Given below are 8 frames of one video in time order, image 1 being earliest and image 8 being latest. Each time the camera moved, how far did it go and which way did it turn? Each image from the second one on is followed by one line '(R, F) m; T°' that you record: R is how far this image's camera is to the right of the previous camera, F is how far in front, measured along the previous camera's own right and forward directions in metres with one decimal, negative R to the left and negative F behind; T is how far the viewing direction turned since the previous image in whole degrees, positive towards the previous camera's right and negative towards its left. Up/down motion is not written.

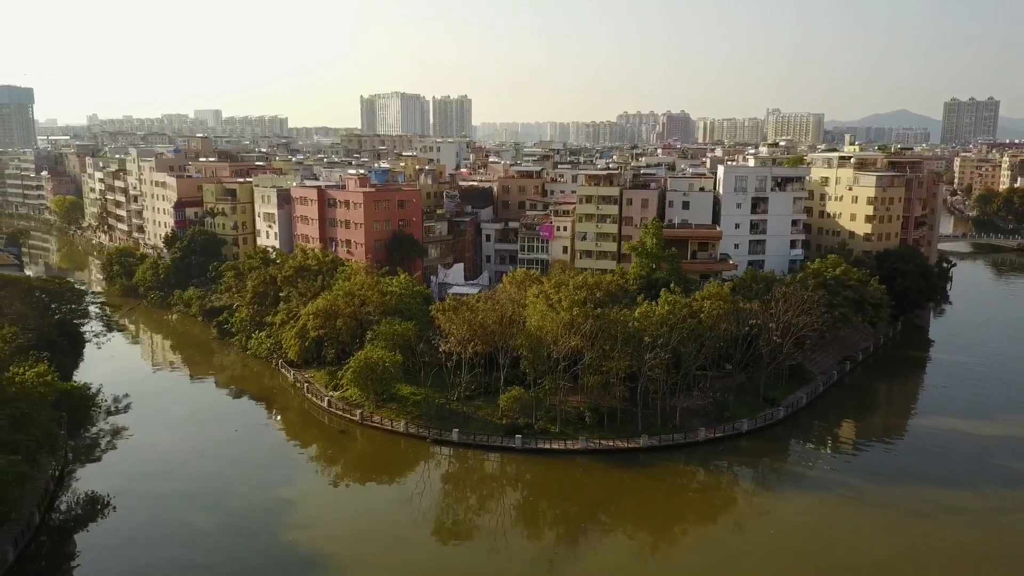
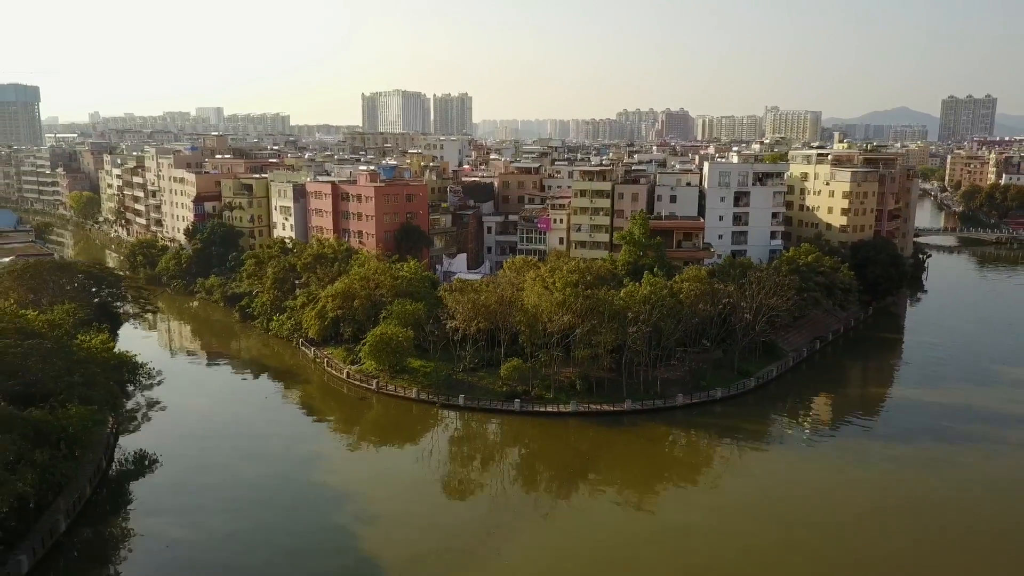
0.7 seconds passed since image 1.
(0.0, -3.2) m; 0°
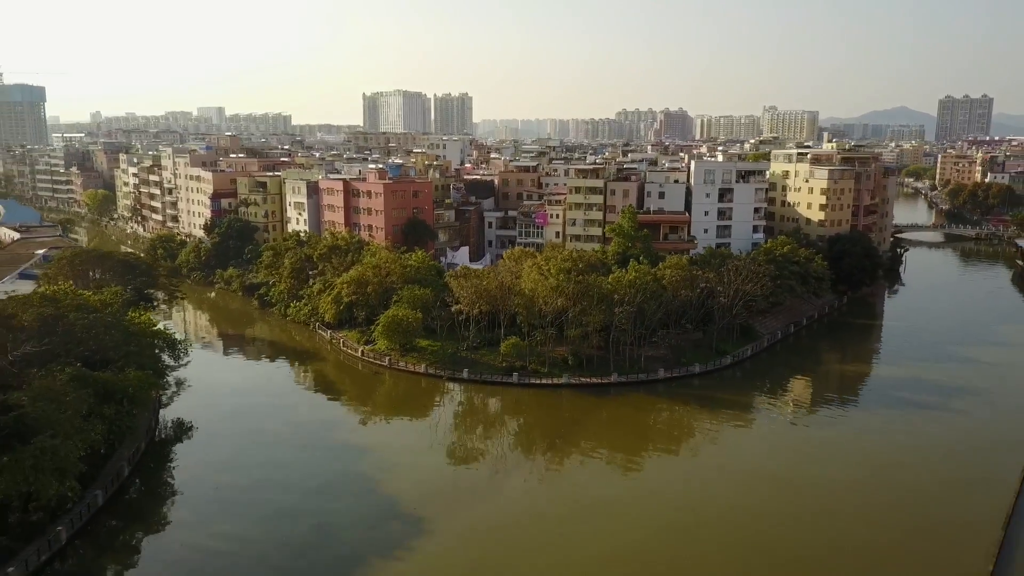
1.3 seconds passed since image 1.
(0.0, -3.2) m; 0°
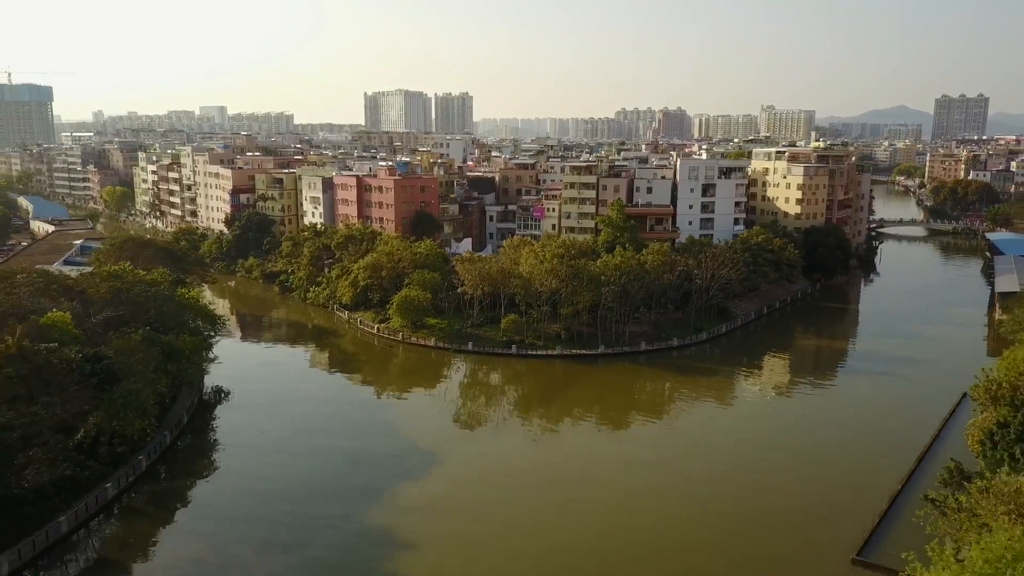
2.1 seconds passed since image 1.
(0.0, -4.1) m; 0°
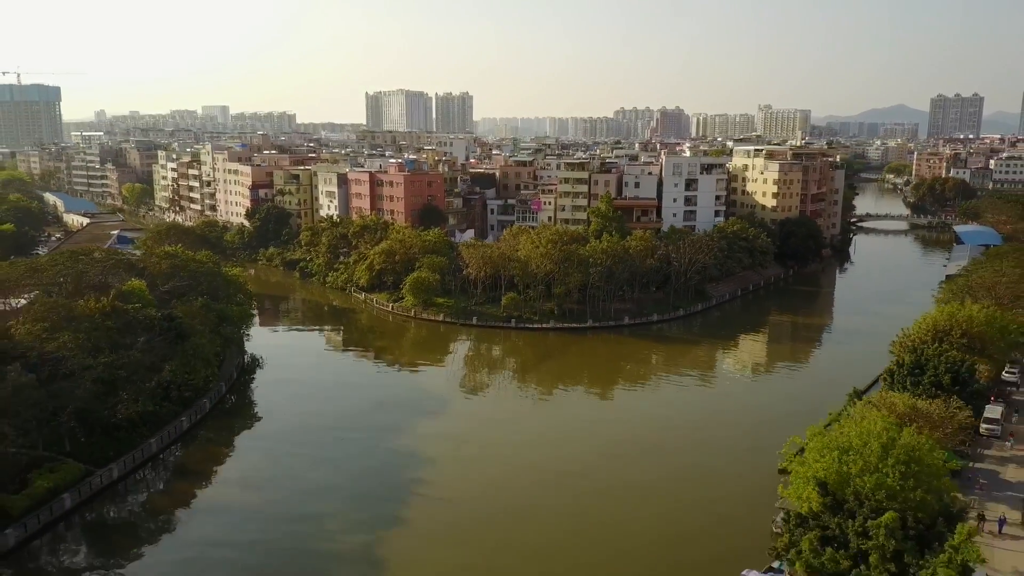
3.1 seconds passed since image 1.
(0.0, -4.8) m; 0°
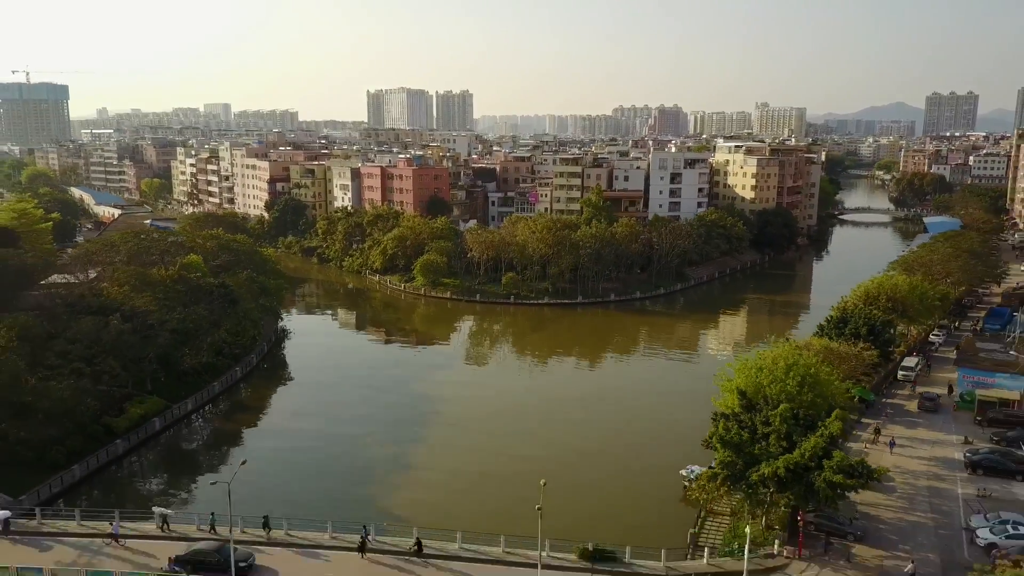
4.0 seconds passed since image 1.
(0.0, -5.1) m; 0°
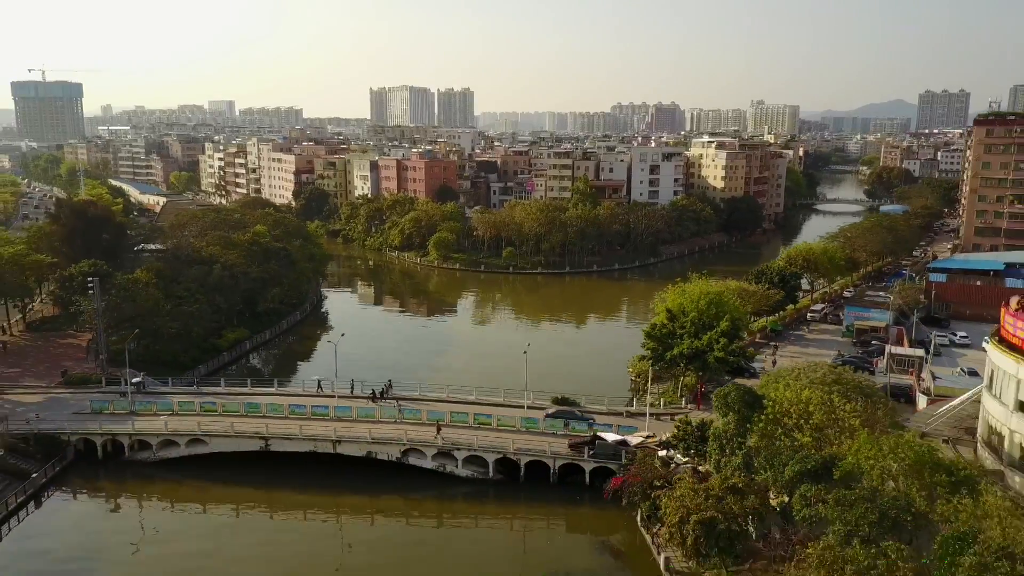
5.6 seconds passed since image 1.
(+0.1, -8.9) m; 0°
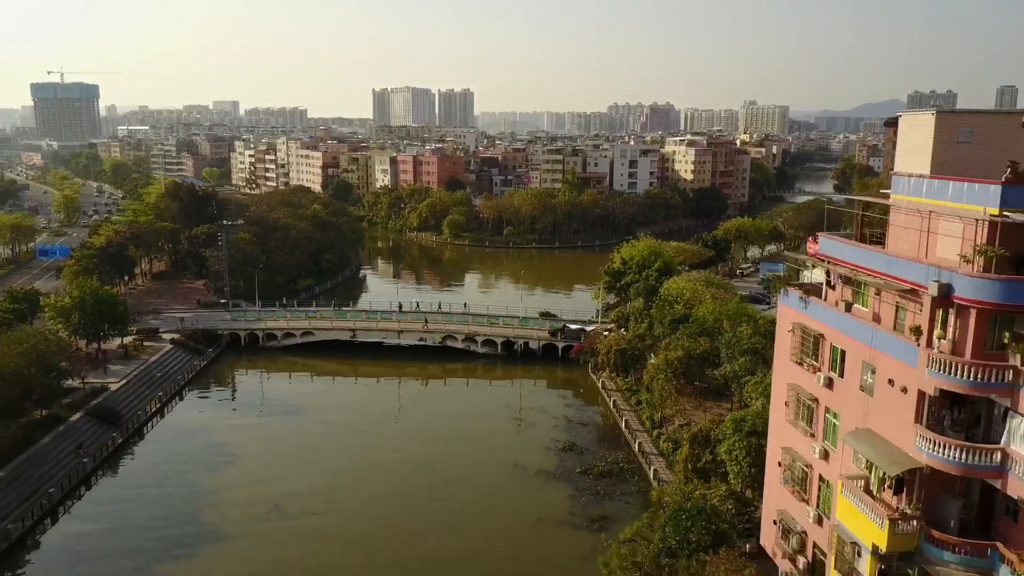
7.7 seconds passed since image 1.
(-0.1, -12.0) m; 0°
